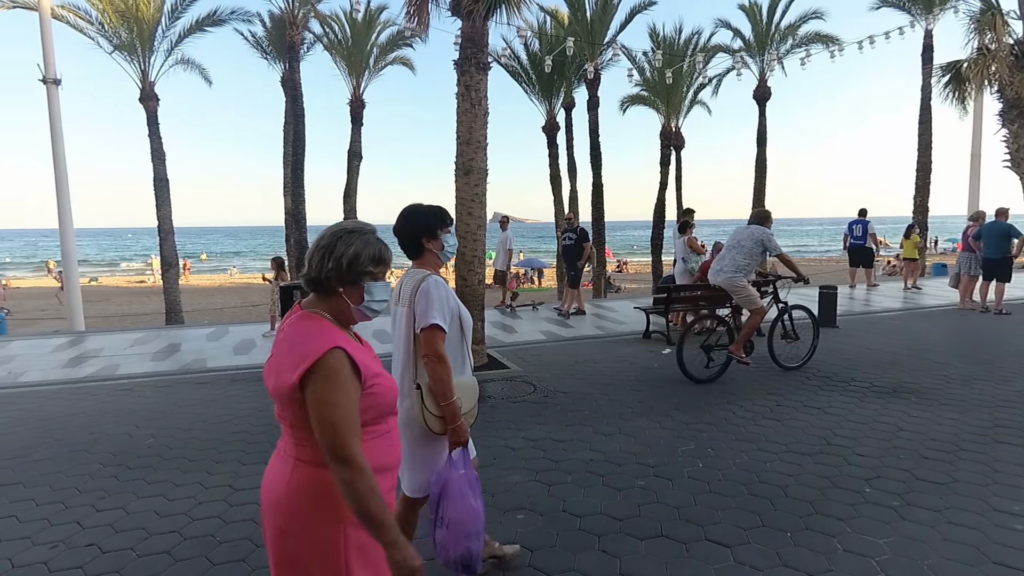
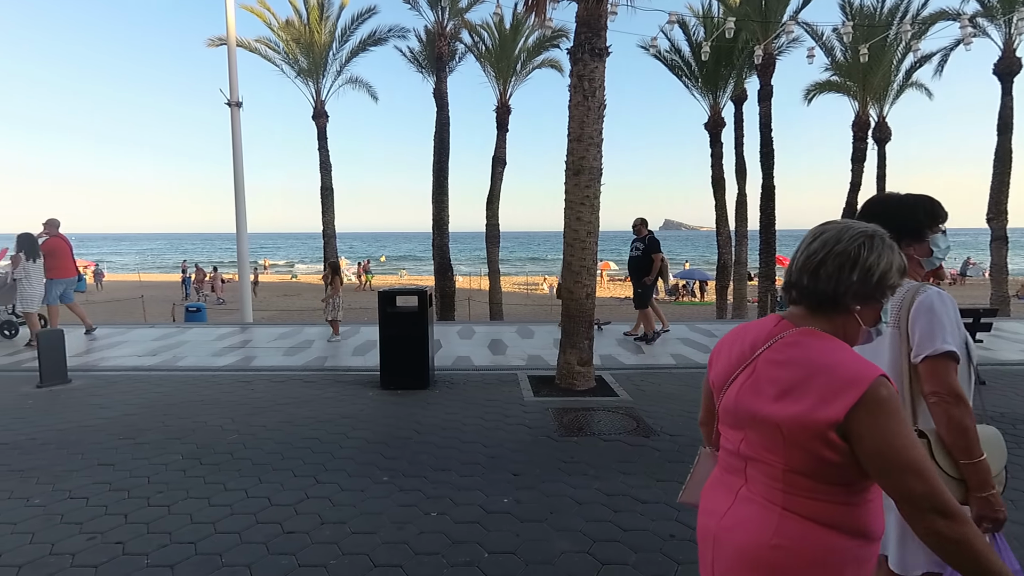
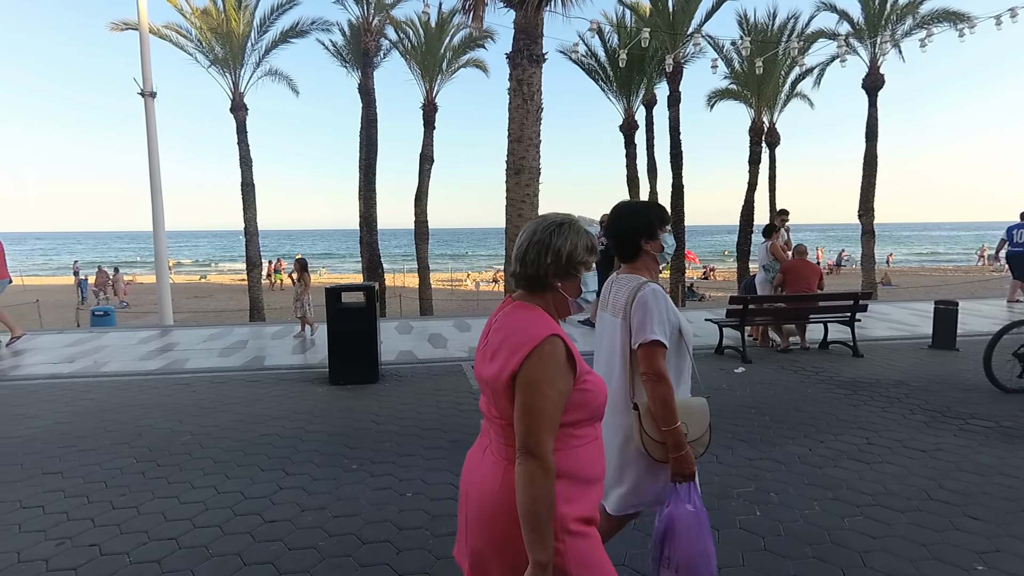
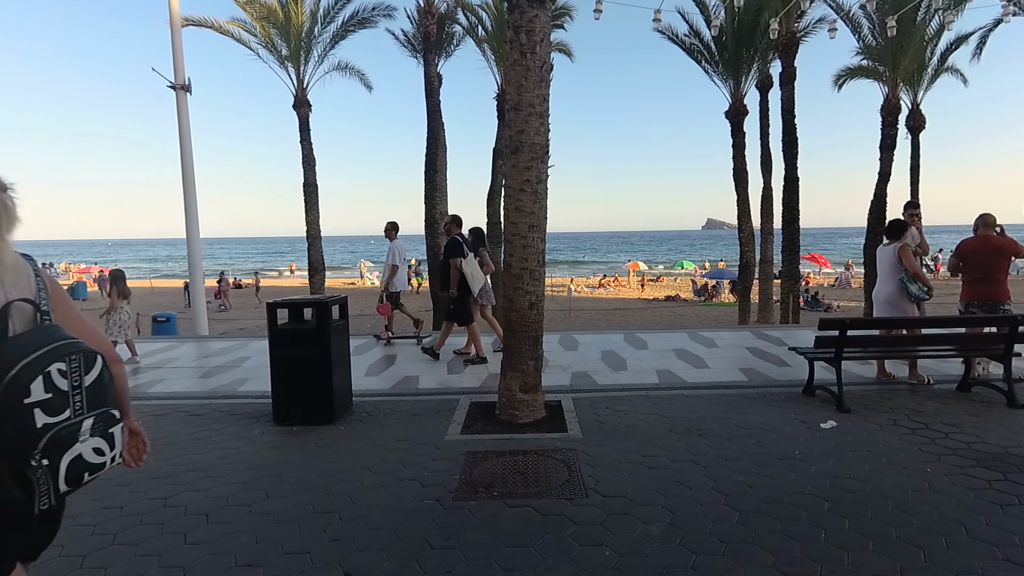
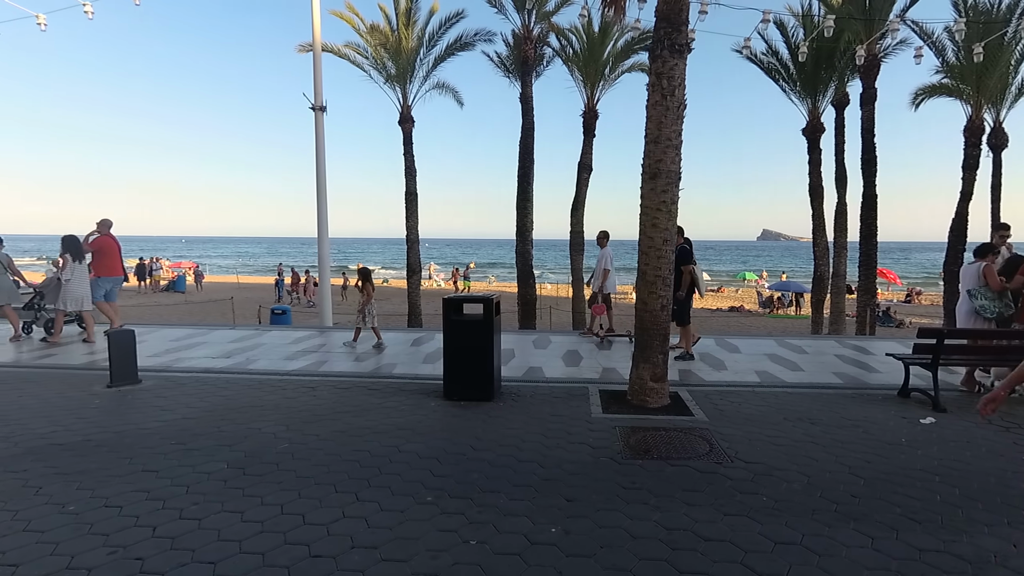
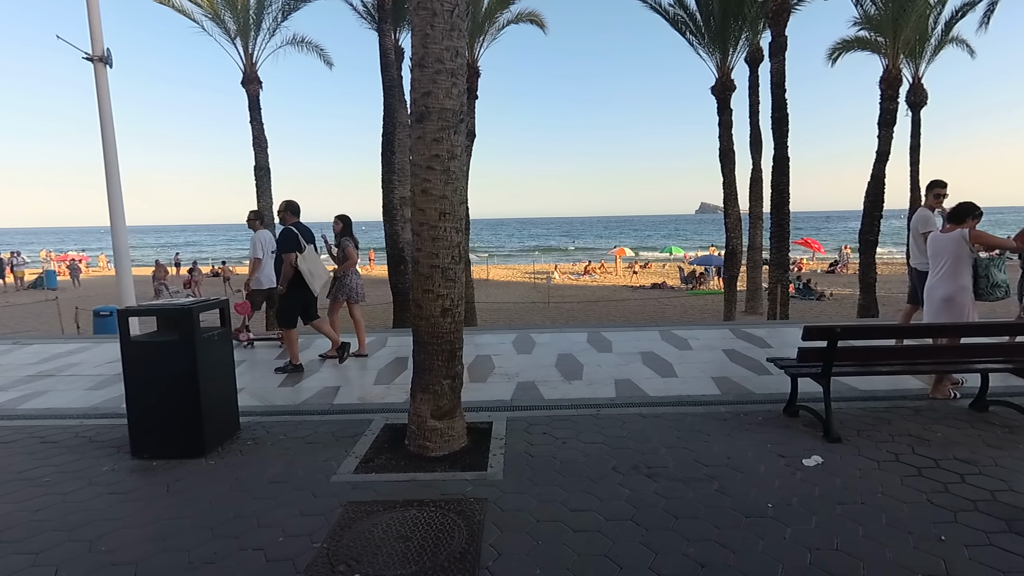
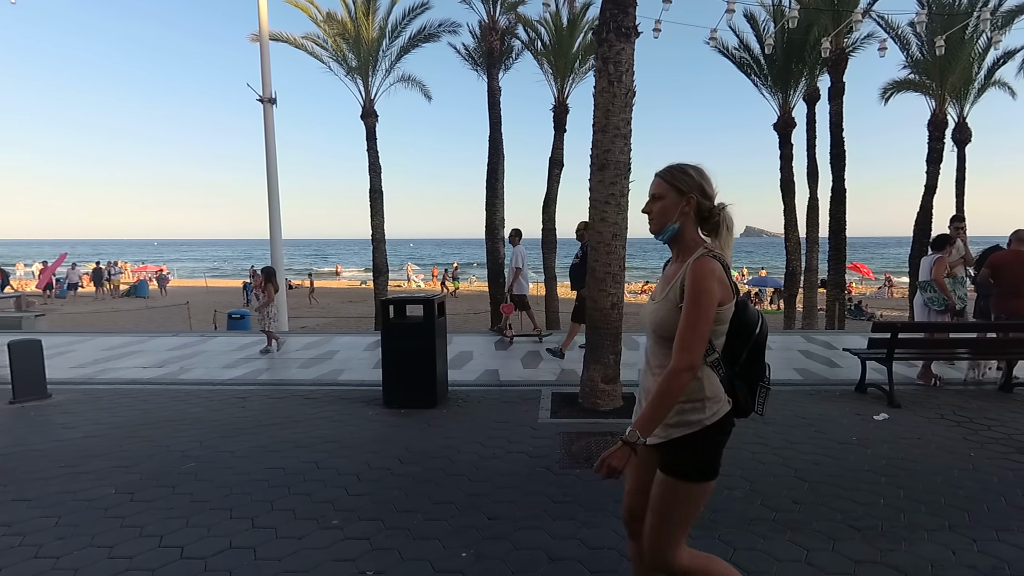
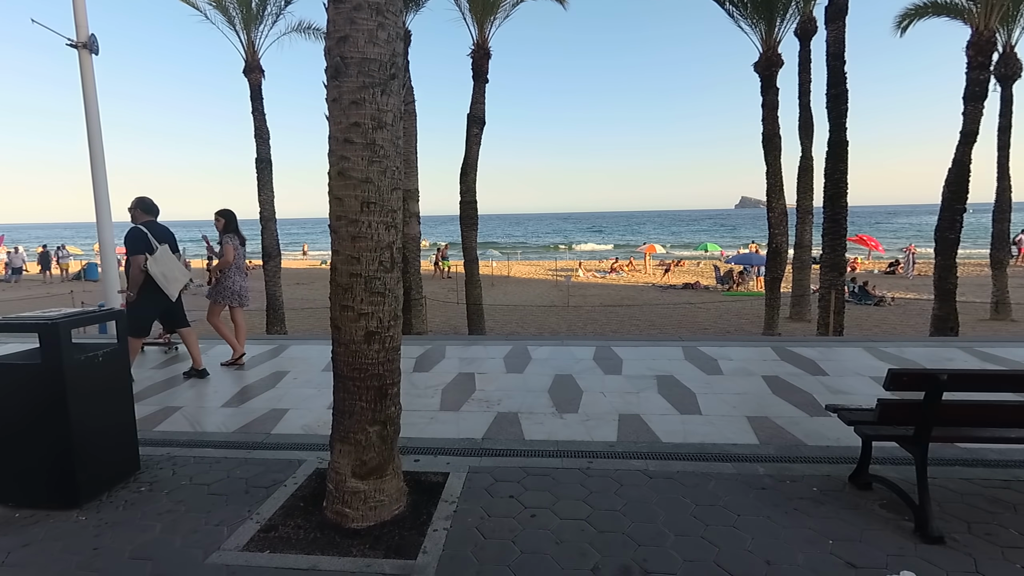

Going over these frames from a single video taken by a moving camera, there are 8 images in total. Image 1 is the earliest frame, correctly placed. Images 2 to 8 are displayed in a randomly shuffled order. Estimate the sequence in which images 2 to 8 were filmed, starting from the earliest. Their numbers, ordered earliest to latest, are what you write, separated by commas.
3, 2, 5, 7, 4, 6, 8
